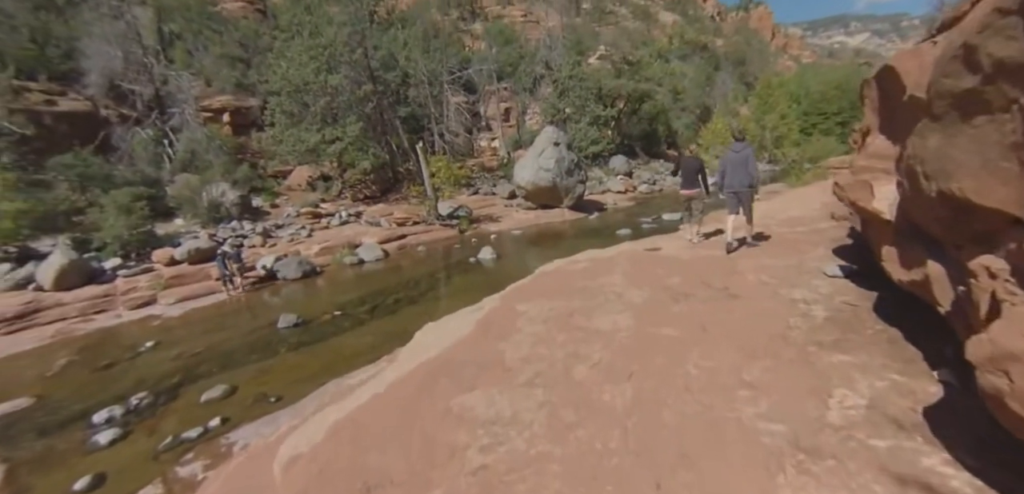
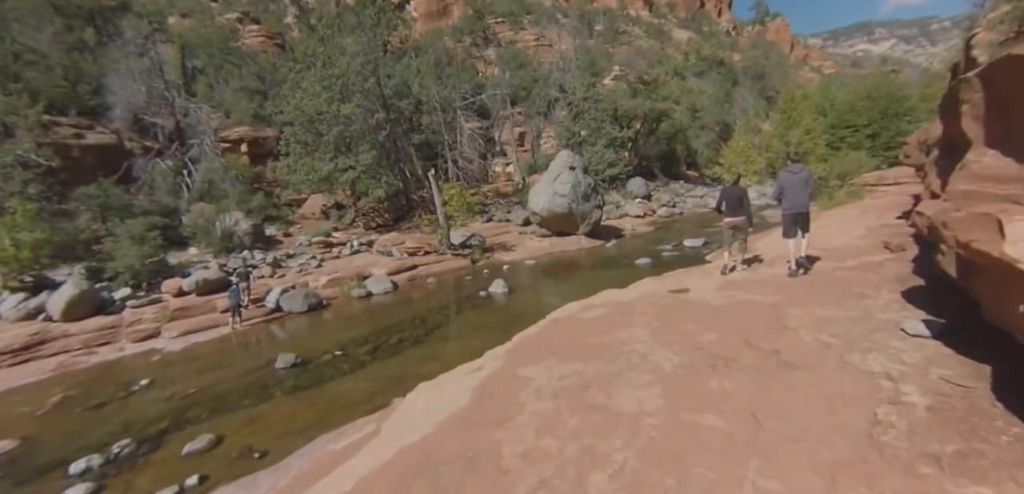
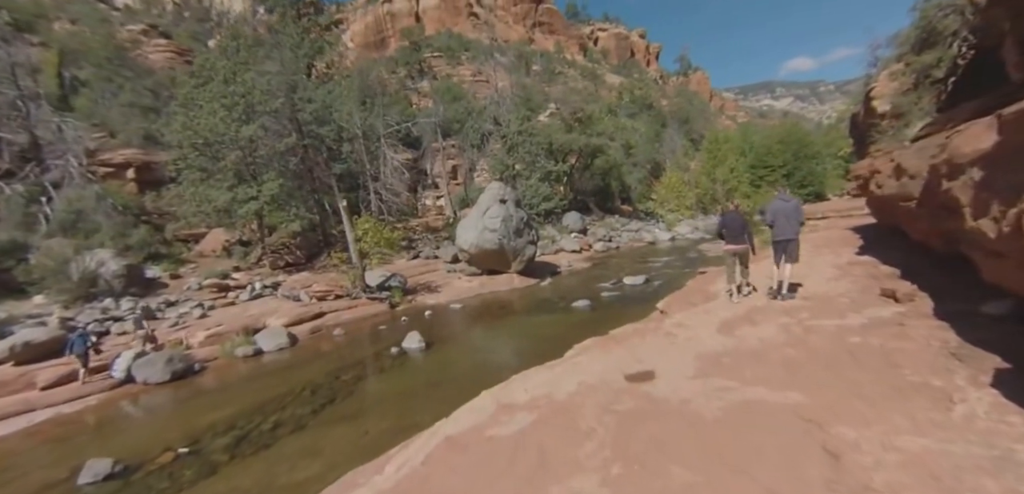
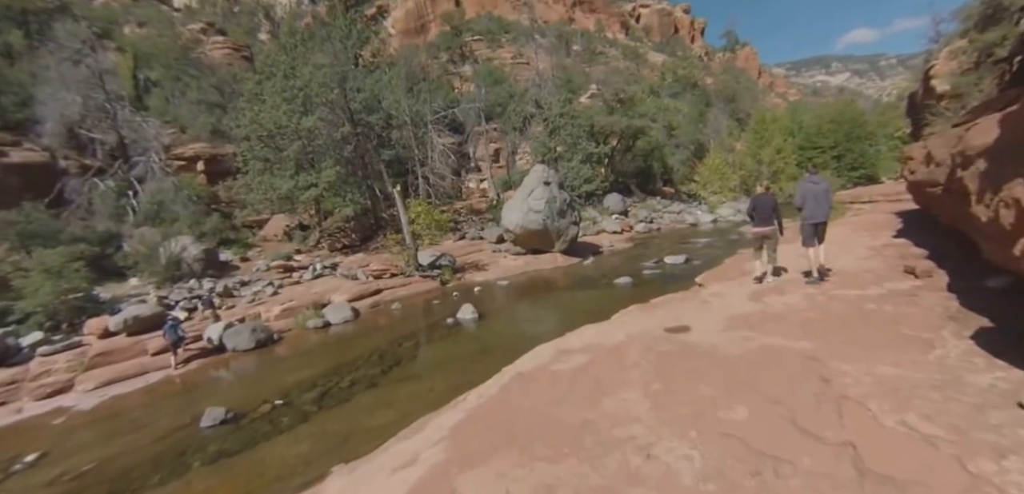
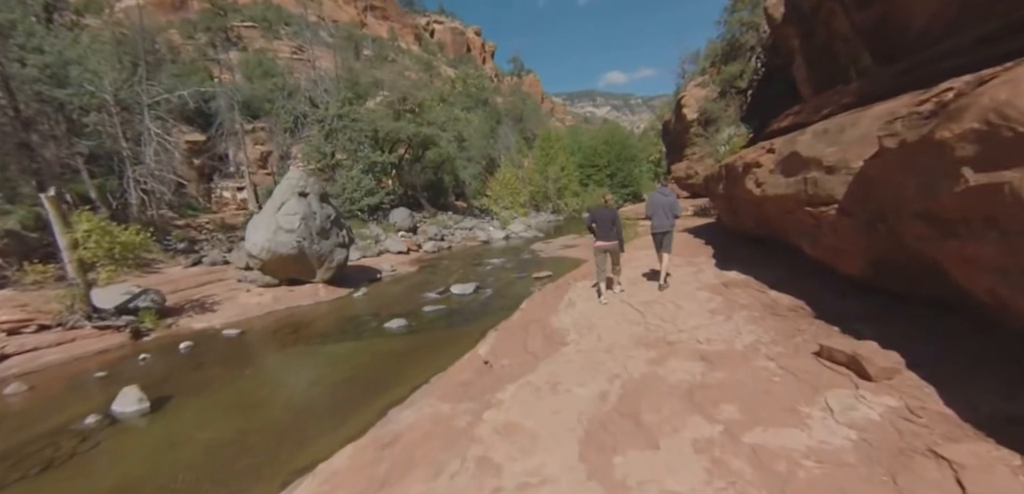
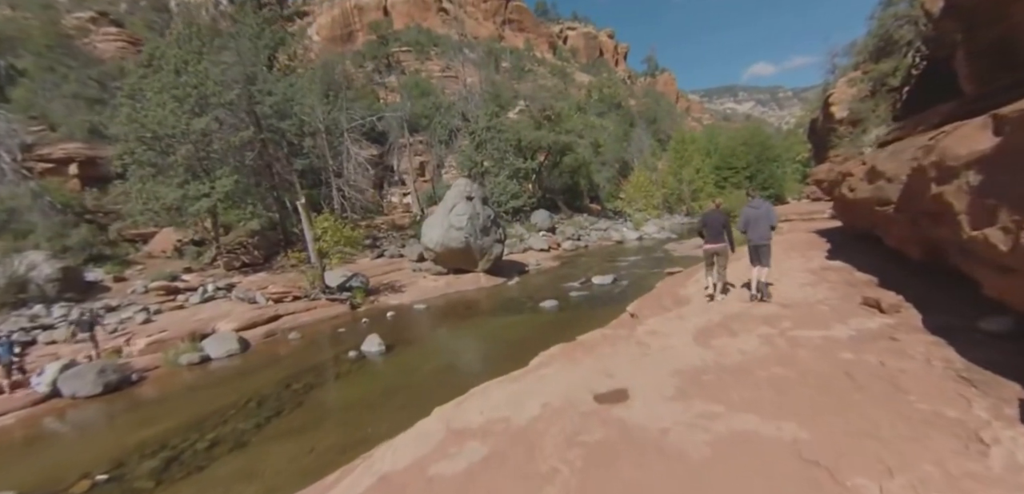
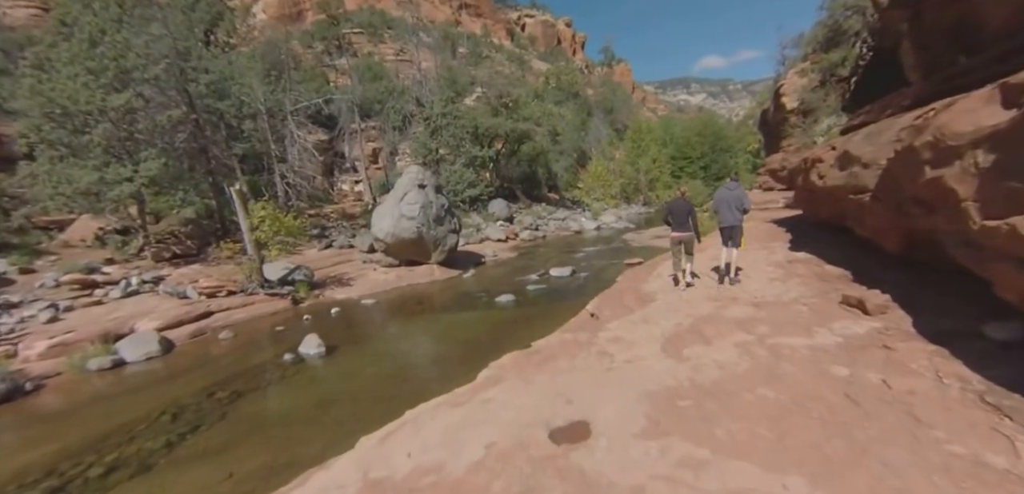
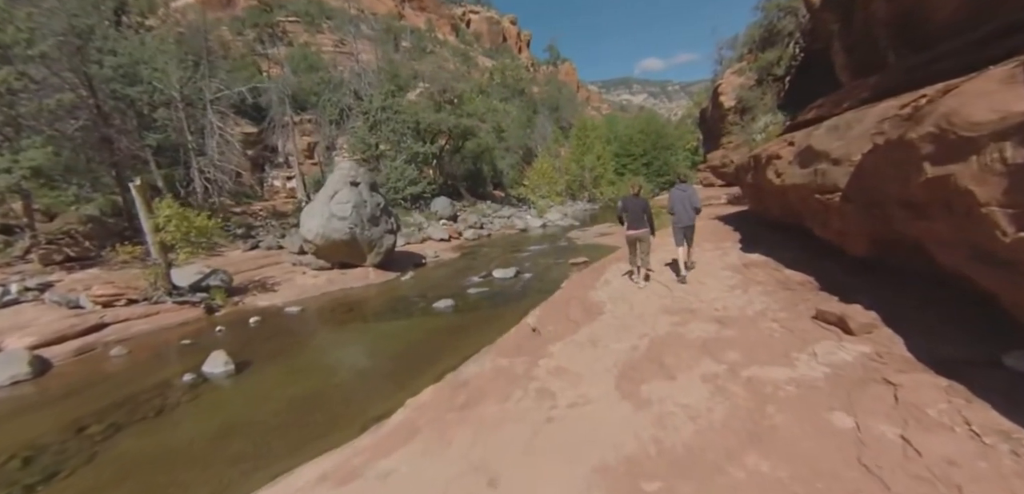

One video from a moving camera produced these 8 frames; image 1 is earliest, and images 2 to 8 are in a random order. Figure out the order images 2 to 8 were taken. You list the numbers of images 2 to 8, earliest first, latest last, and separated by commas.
2, 4, 3, 6, 7, 8, 5
